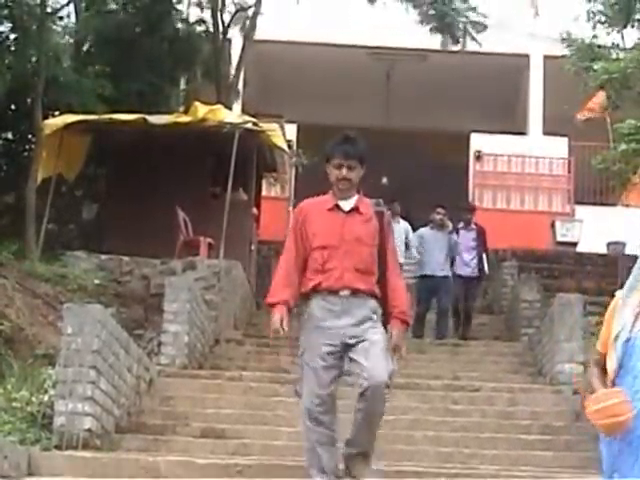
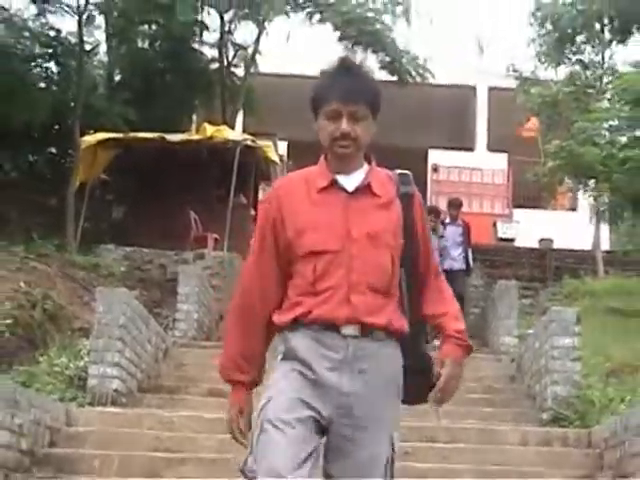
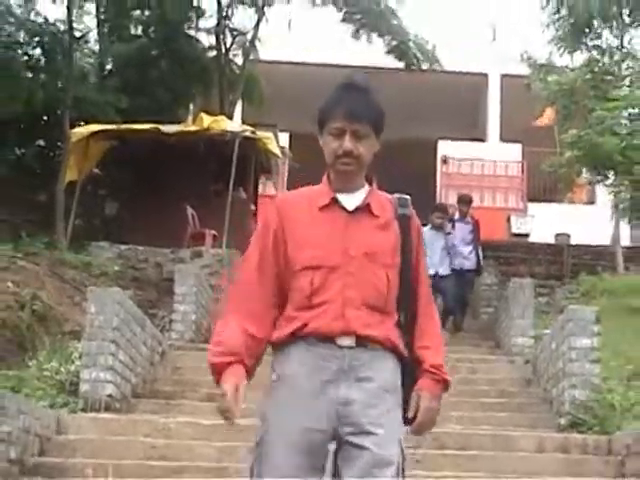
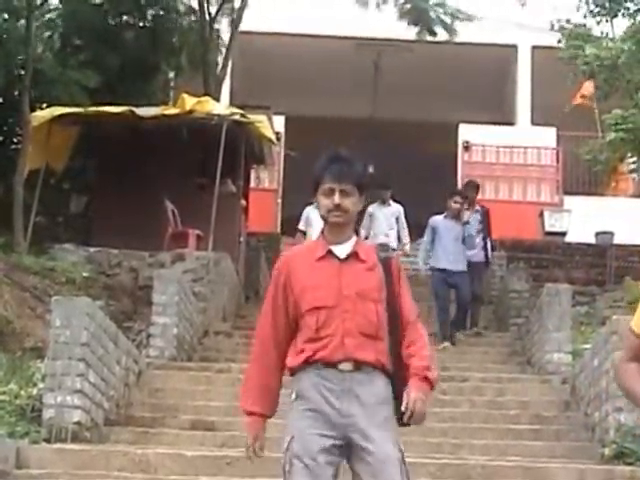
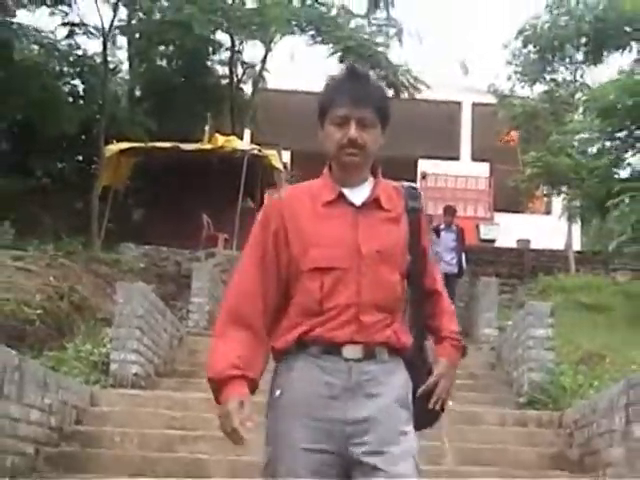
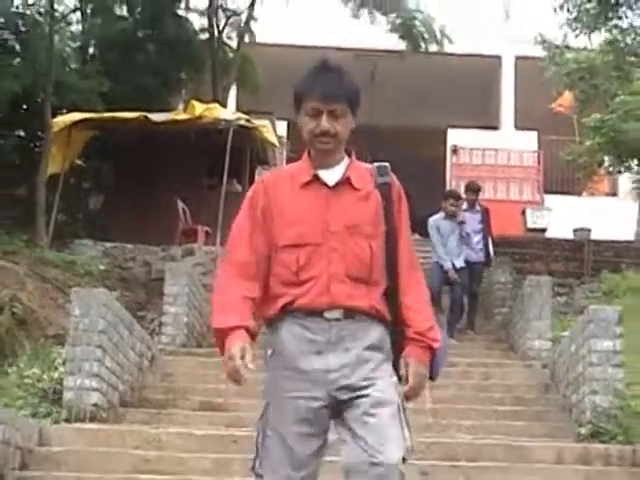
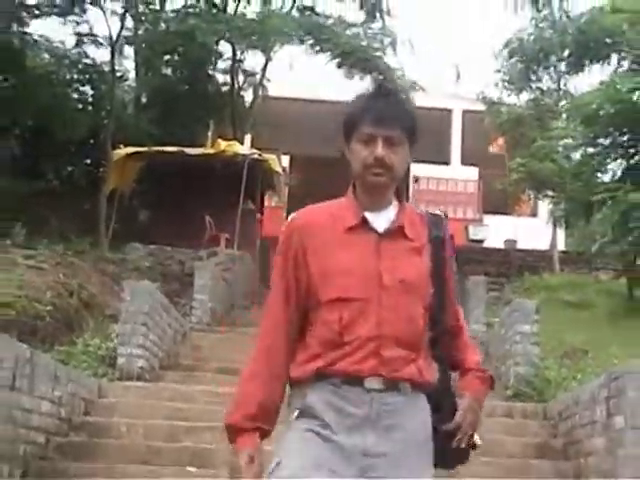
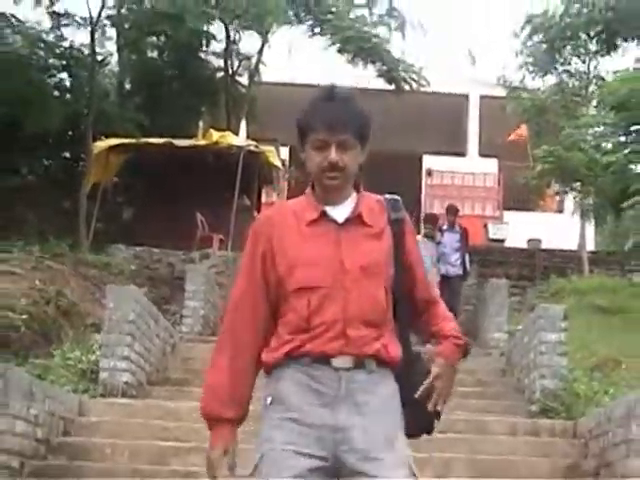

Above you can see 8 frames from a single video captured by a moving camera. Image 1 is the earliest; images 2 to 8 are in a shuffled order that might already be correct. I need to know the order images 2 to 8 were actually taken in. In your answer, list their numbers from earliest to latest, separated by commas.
4, 6, 3, 2, 8, 5, 7
